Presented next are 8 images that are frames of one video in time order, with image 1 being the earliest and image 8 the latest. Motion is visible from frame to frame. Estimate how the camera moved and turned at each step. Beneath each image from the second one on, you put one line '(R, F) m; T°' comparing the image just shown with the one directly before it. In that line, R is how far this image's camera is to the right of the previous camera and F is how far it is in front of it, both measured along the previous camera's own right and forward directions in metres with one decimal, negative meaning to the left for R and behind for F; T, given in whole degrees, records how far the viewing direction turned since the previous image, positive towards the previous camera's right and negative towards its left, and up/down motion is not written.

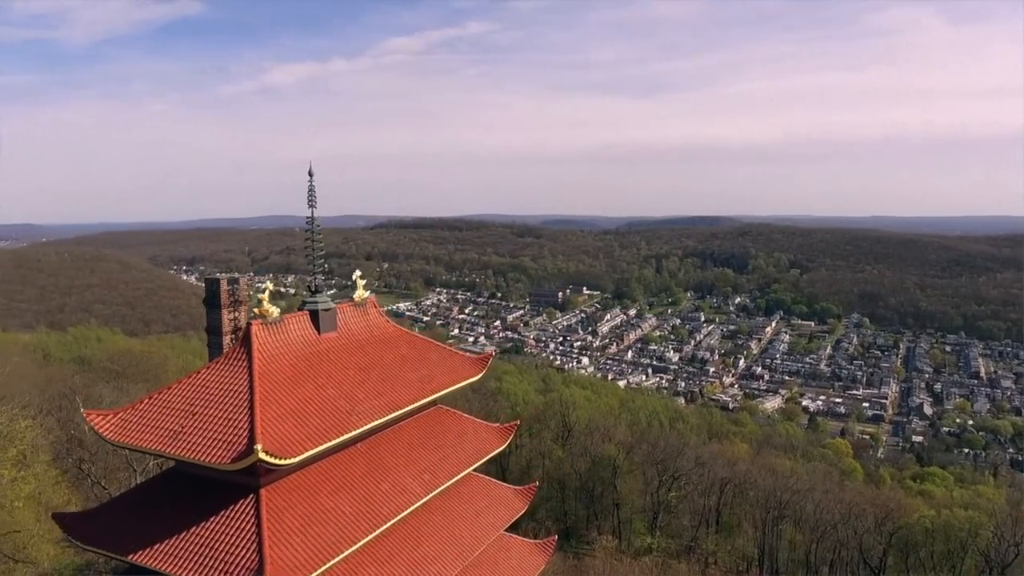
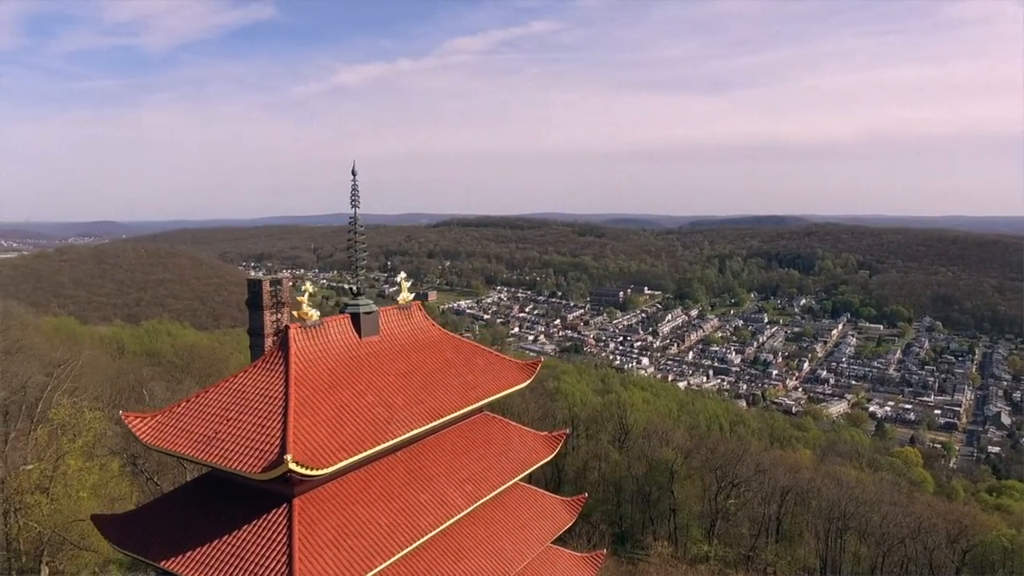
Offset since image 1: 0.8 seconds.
(+0.1, +0.5) m; -5°
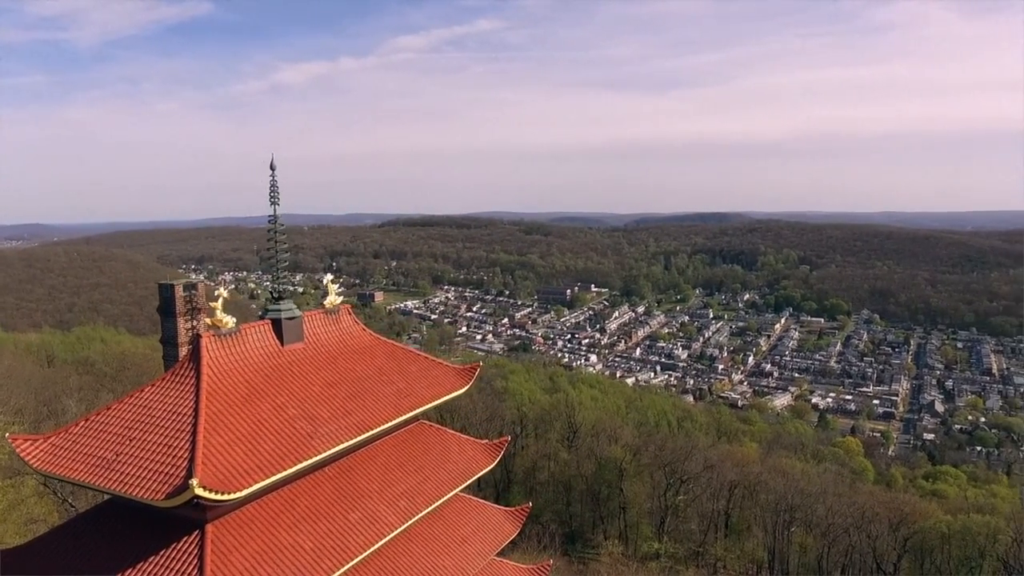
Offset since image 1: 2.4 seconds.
(+0.3, +0.3) m; +5°
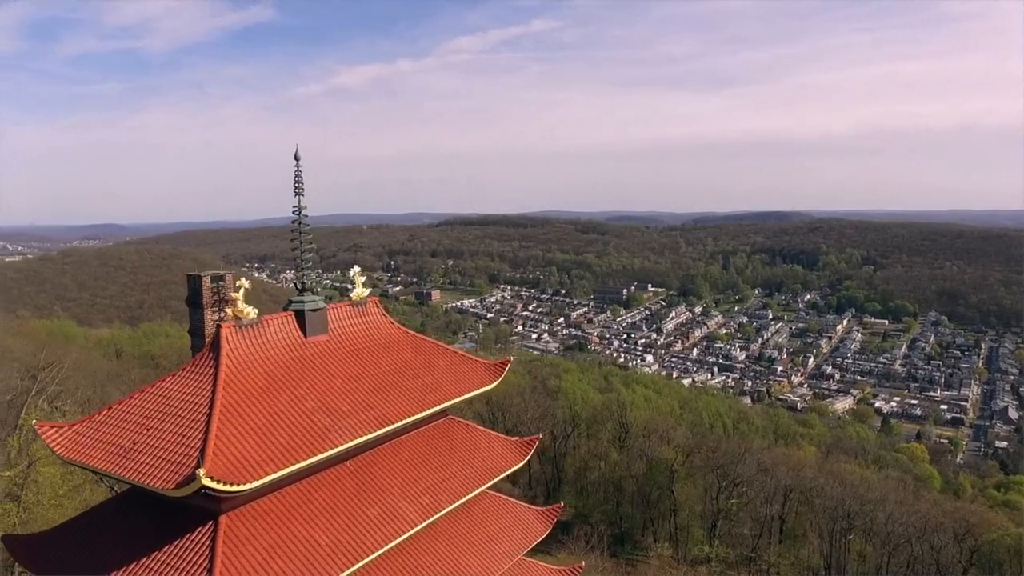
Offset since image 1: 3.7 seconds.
(+0.3, +0.4) m; -5°
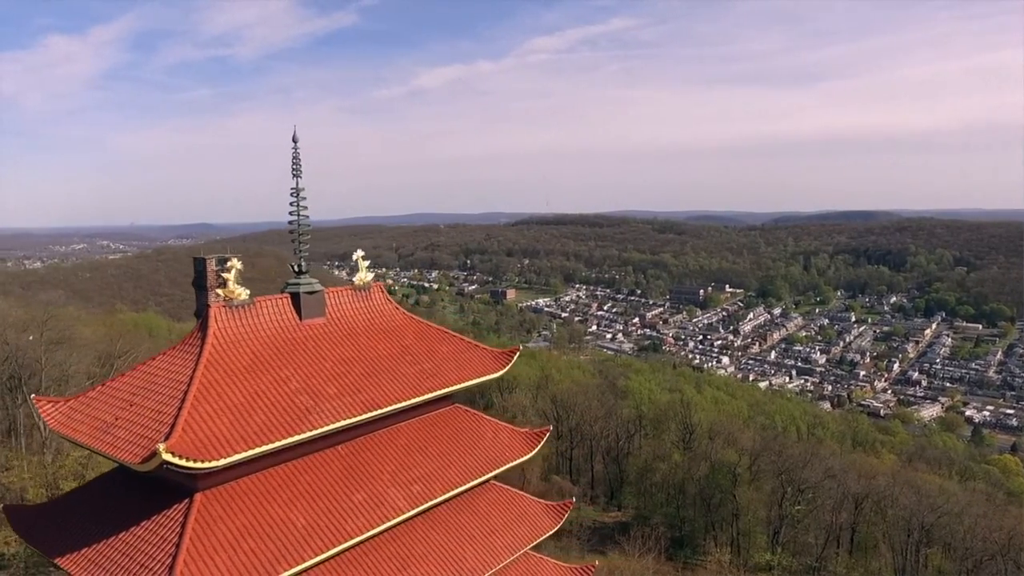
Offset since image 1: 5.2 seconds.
(+0.9, +0.4) m; -6°
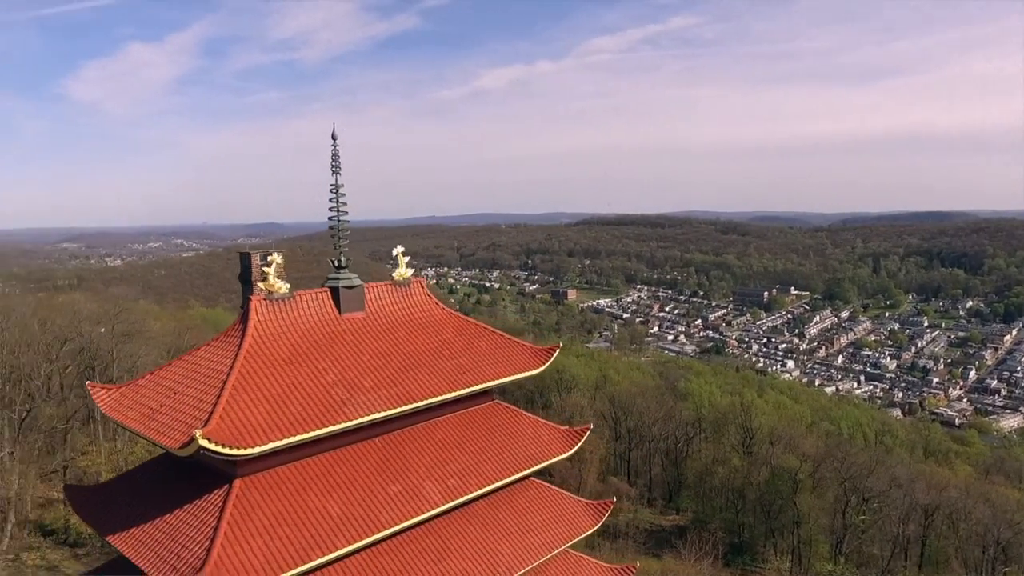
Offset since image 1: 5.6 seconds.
(+0.2, +0.1) m; -5°
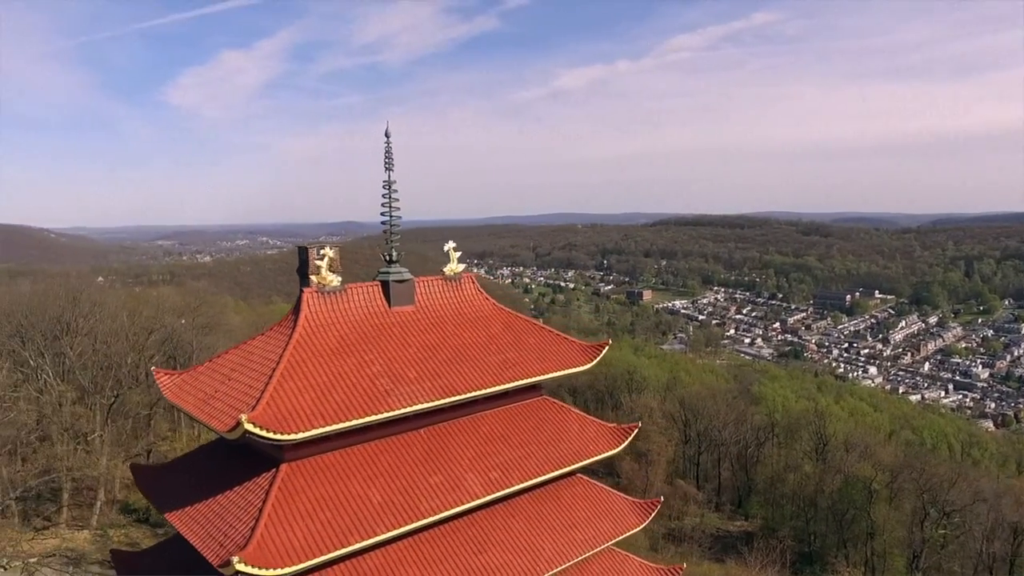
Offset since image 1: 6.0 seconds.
(+0.2, +0.1) m; -6°
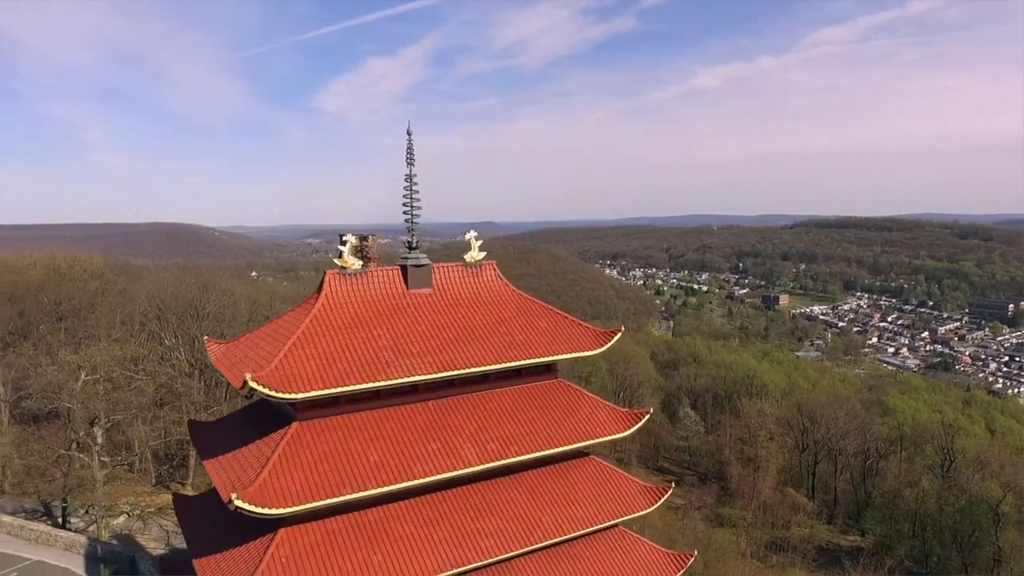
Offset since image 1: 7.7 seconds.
(+1.6, -0.3) m; -10°
